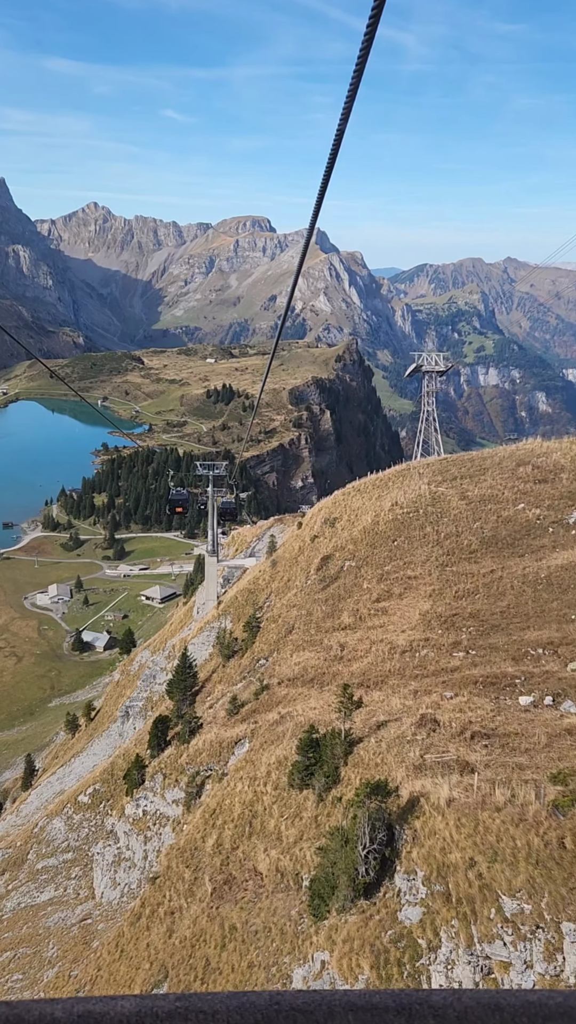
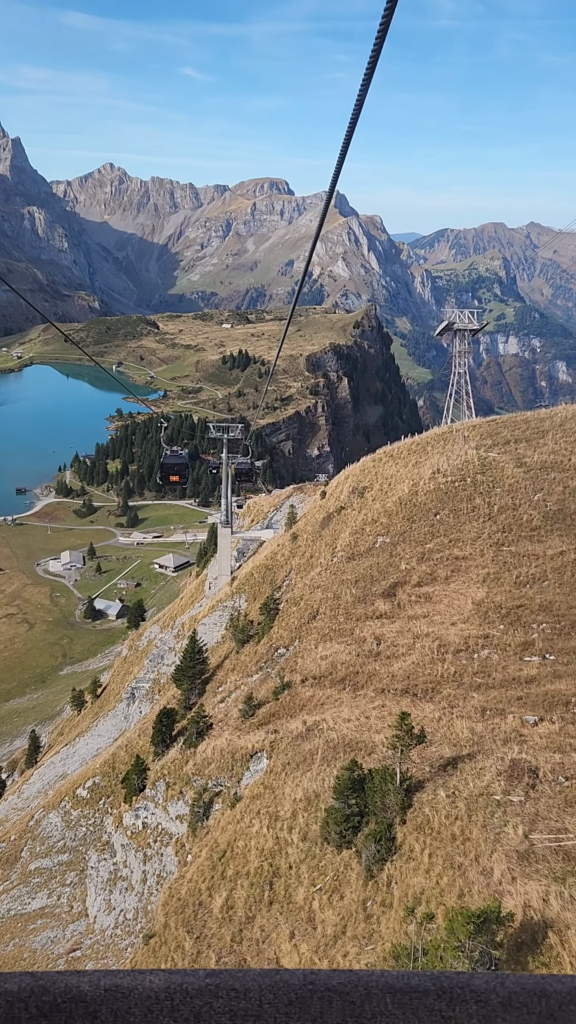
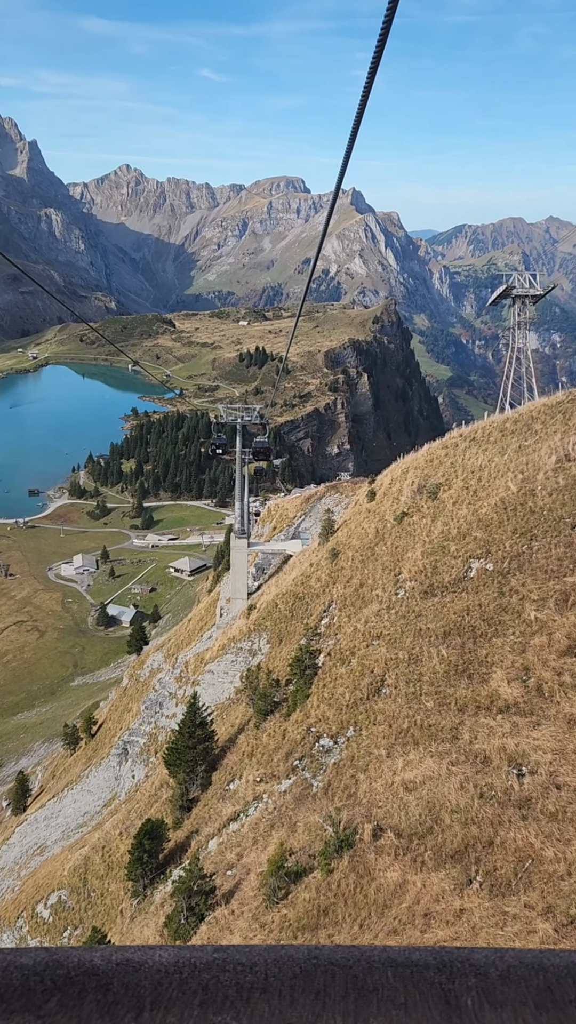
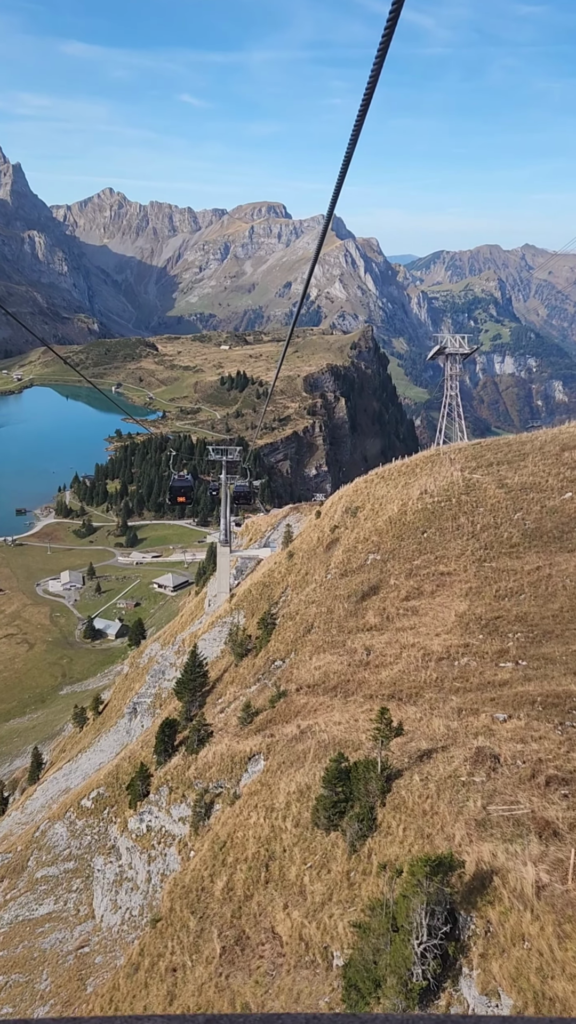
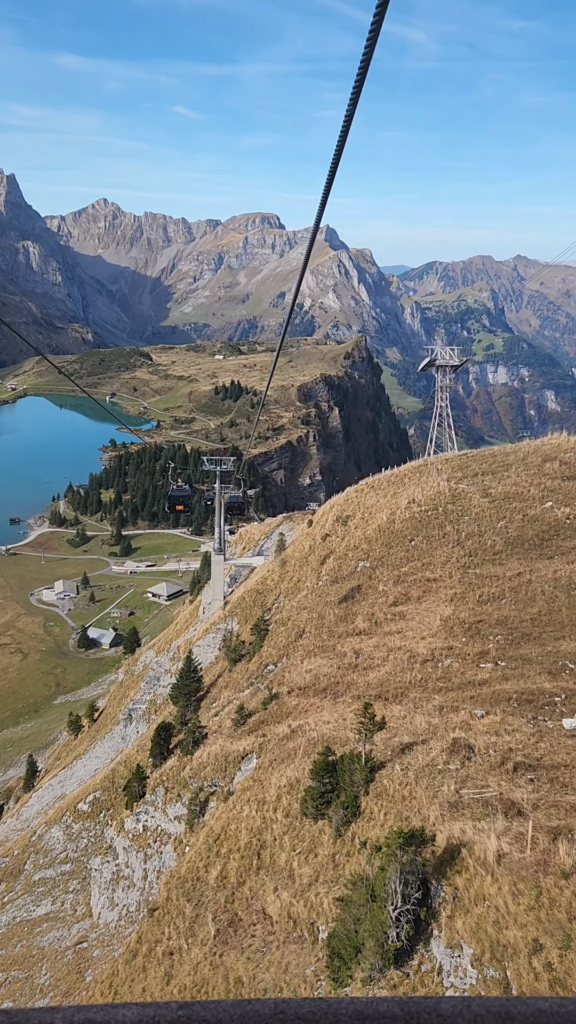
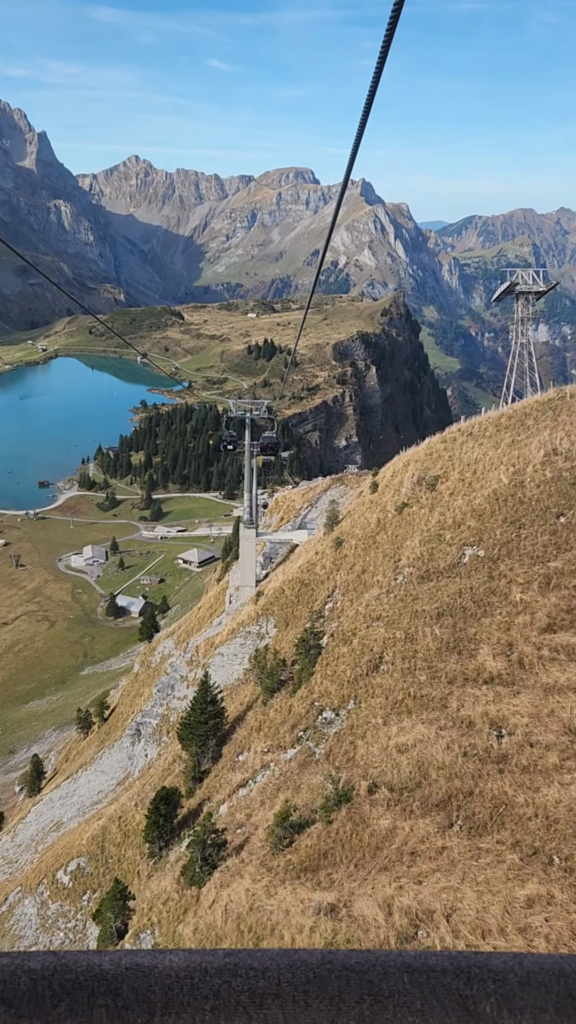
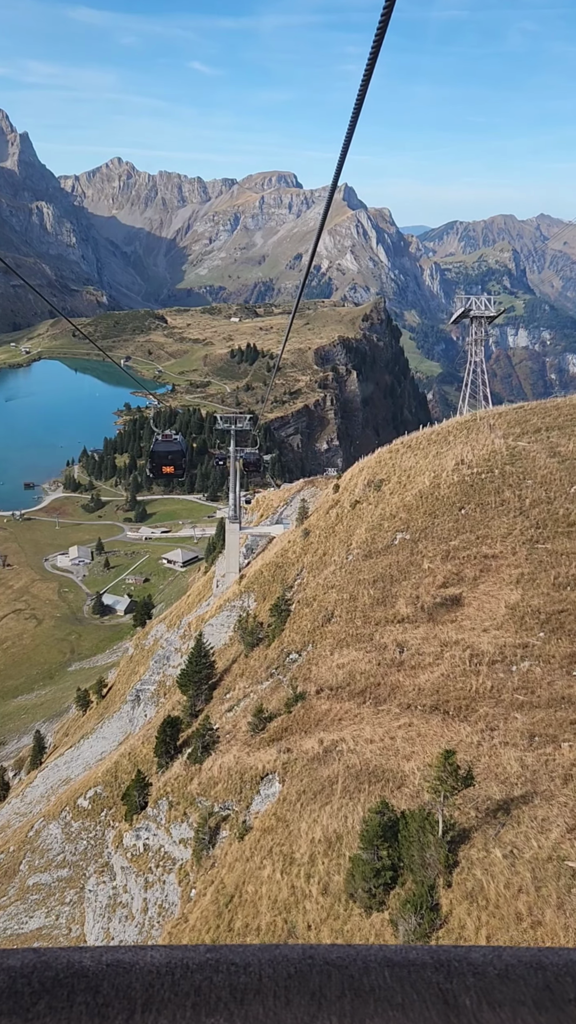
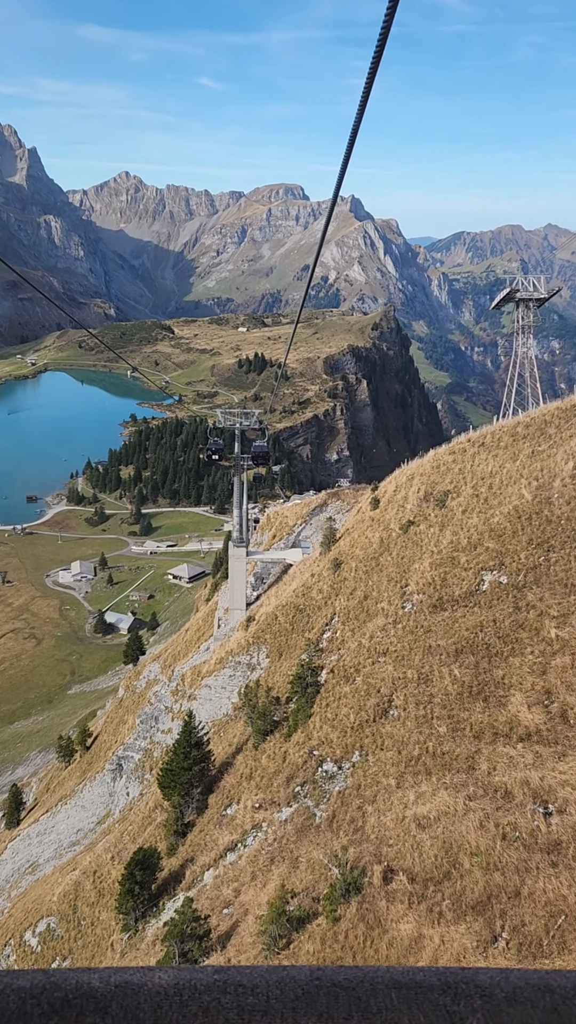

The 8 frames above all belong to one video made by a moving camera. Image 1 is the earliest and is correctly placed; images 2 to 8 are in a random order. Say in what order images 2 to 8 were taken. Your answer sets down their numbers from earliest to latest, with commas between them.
5, 4, 2, 7, 6, 3, 8
